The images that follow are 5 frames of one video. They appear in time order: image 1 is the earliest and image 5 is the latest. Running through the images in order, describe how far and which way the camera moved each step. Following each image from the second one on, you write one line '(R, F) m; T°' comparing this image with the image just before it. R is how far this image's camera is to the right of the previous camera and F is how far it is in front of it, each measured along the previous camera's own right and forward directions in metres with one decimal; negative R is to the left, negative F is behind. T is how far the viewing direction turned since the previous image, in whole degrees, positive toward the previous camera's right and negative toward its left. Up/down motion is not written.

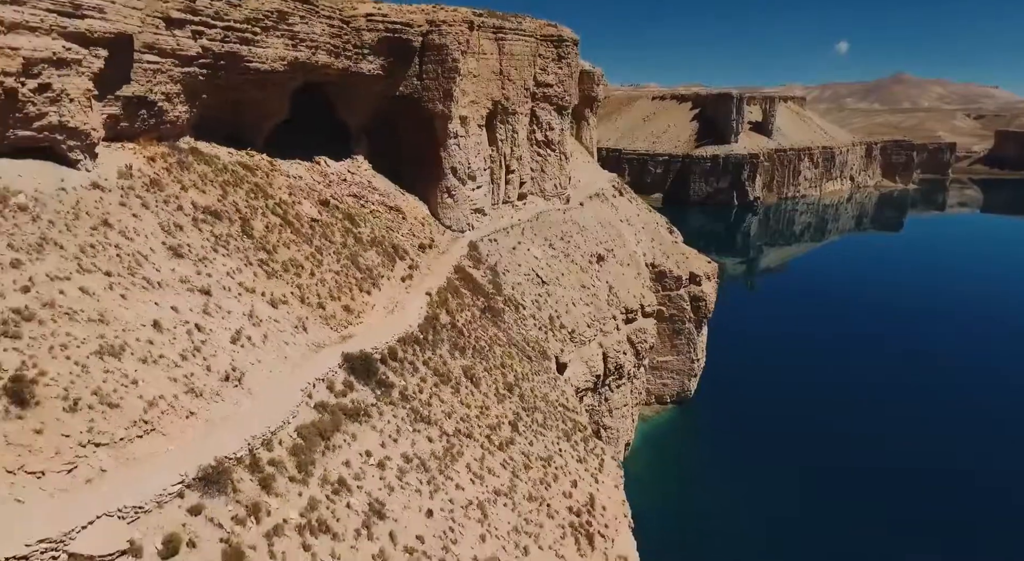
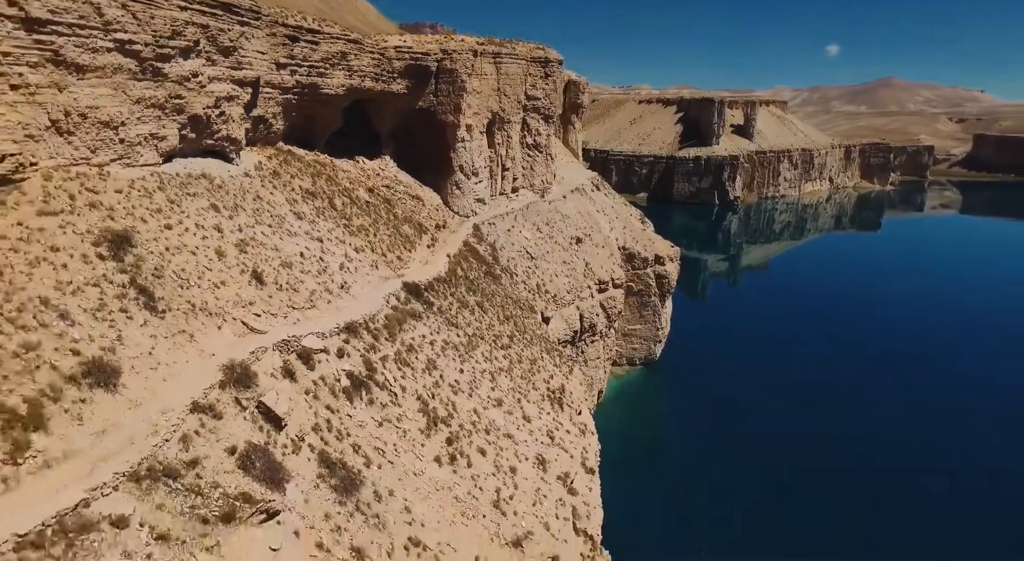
(-0.2, -6.4) m; +1°
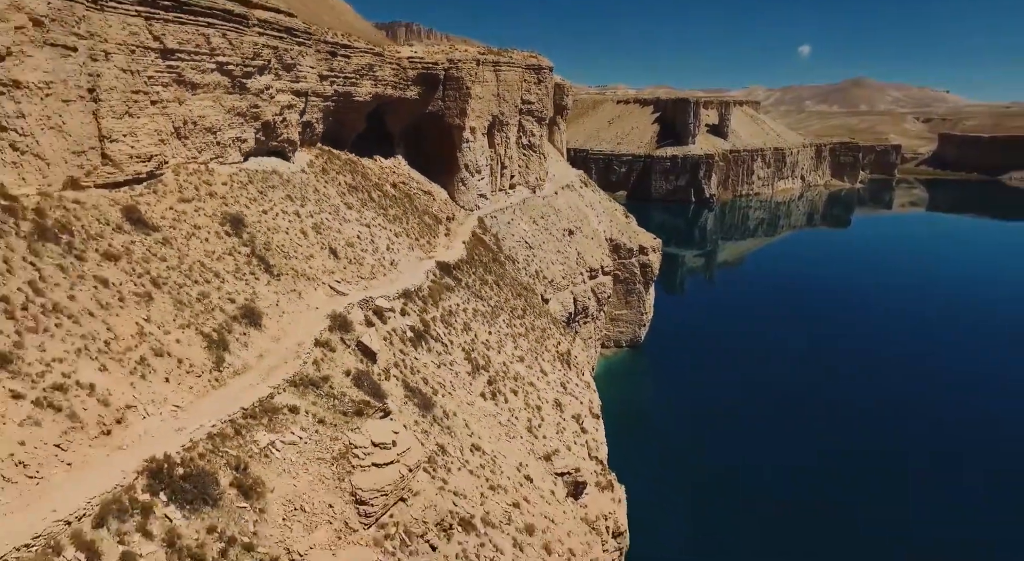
(-1.2, -3.3) m; +2°
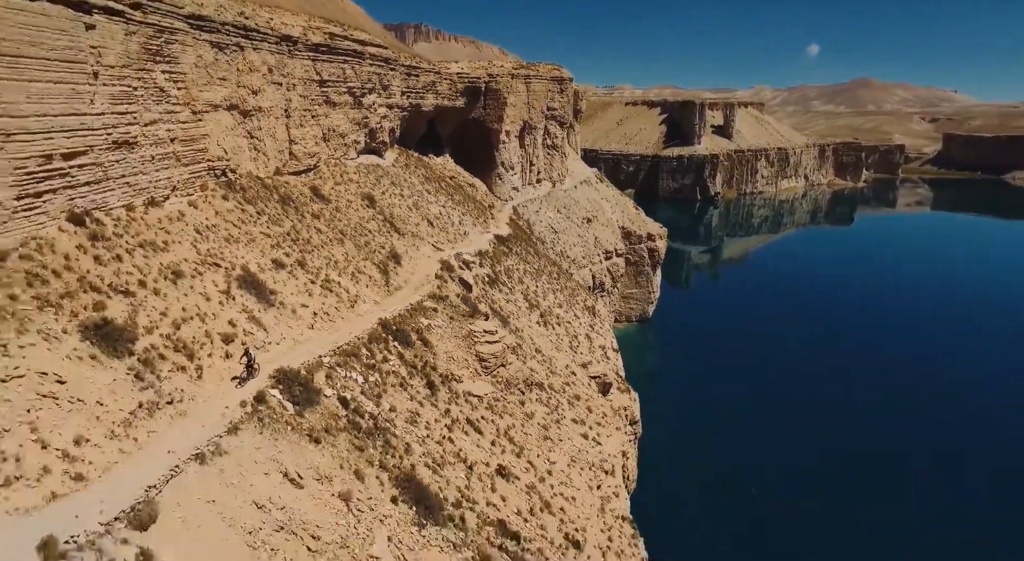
(-1.3, -6.3) m; -1°
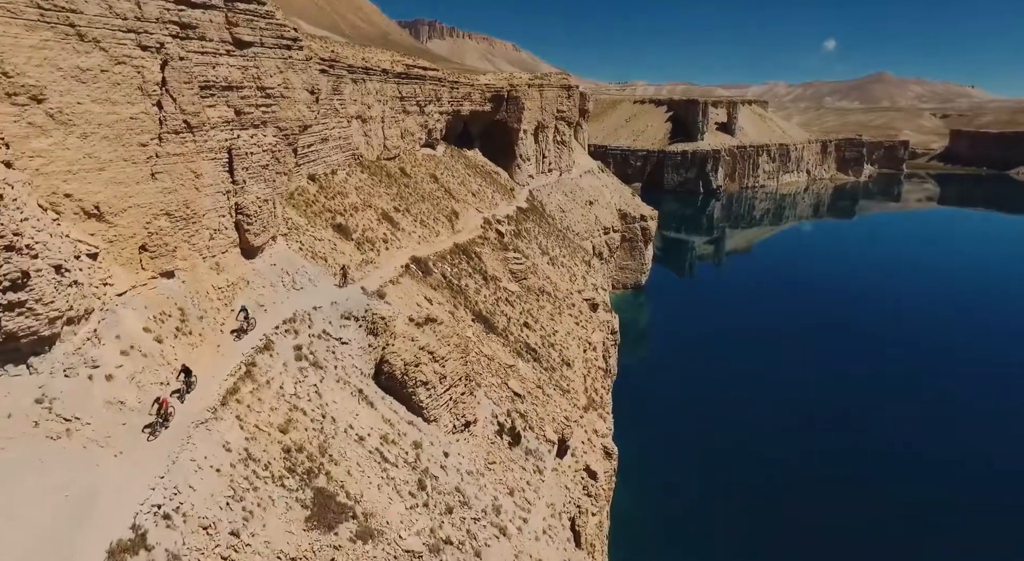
(-0.3, -9.8) m; -1°
